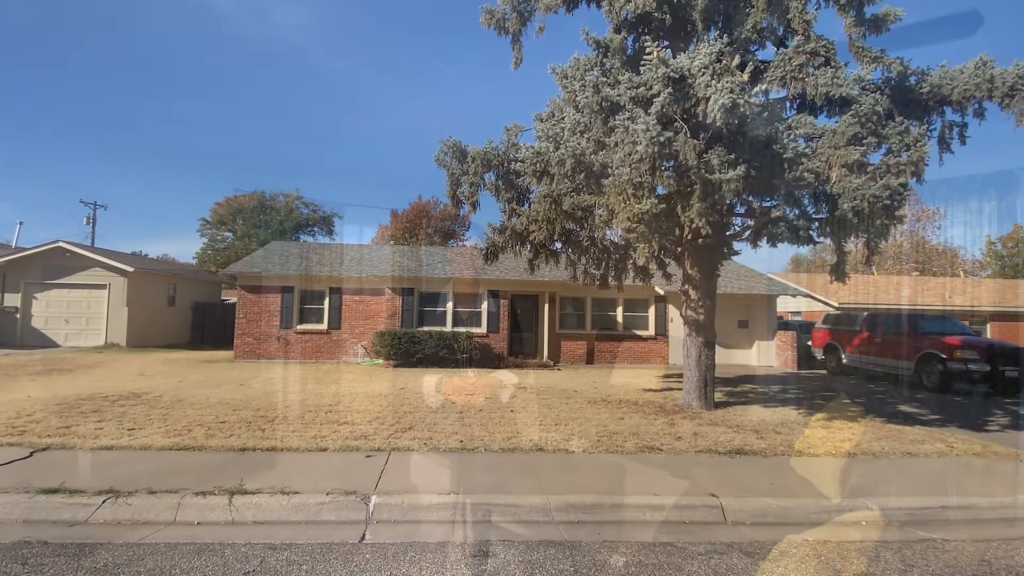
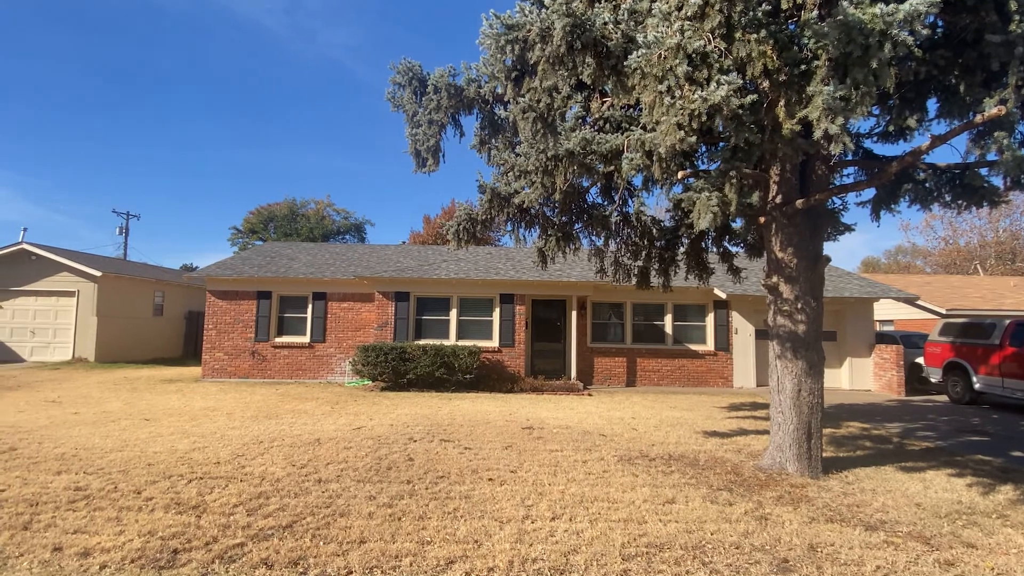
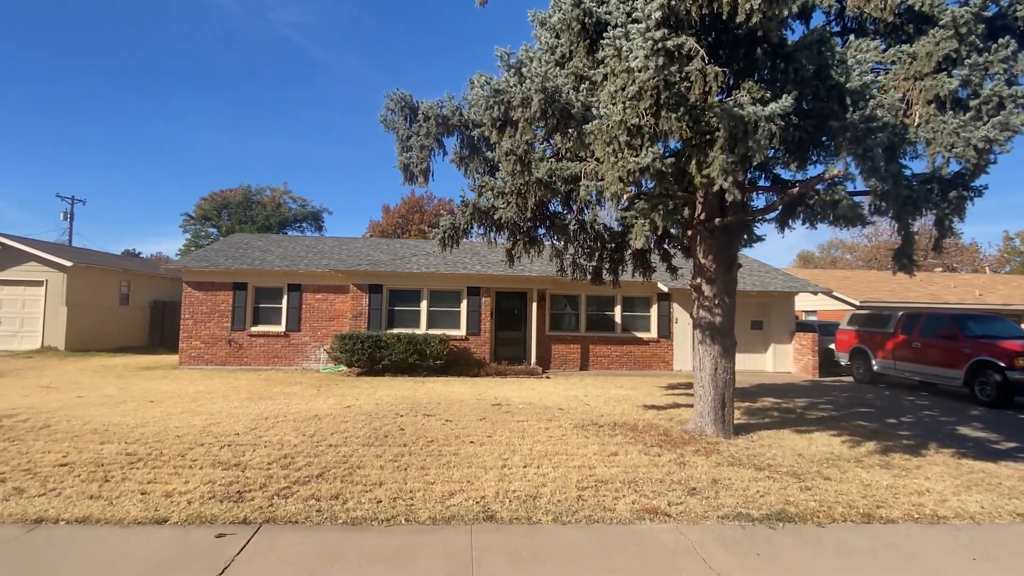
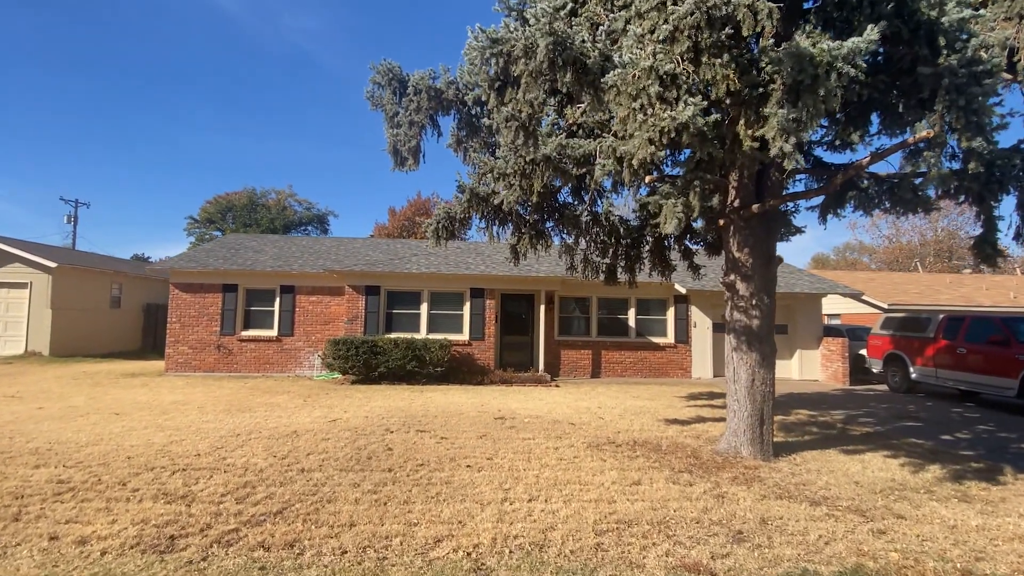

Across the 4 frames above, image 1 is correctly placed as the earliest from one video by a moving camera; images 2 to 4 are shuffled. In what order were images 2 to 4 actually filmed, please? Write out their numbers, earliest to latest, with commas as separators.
3, 4, 2
